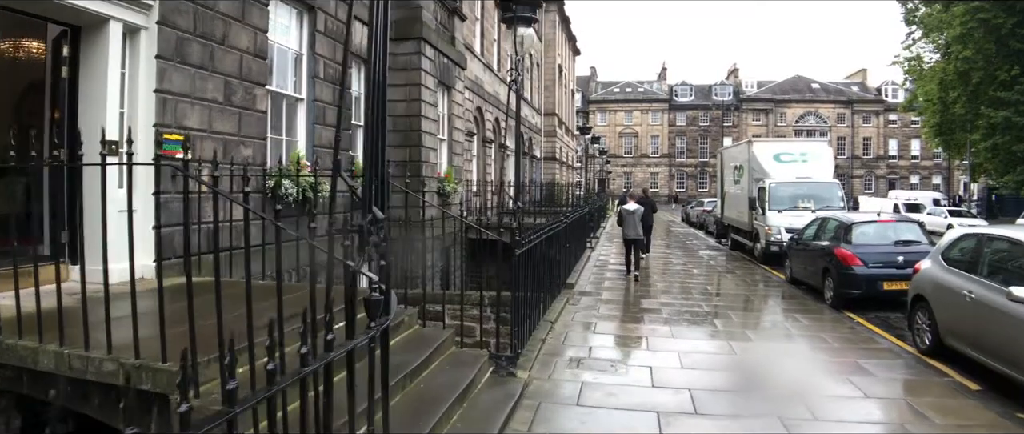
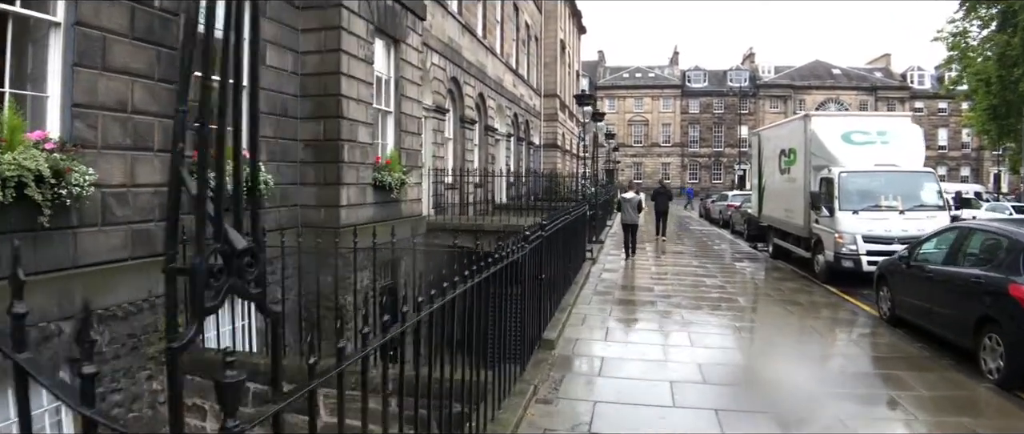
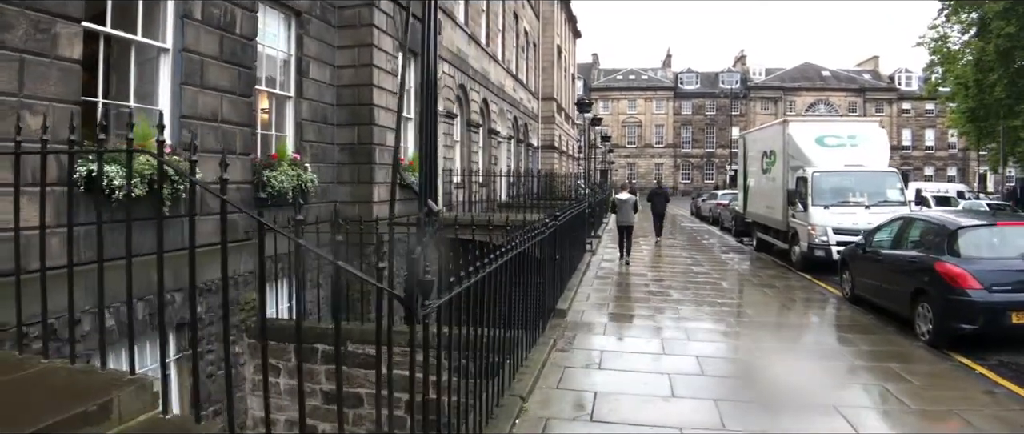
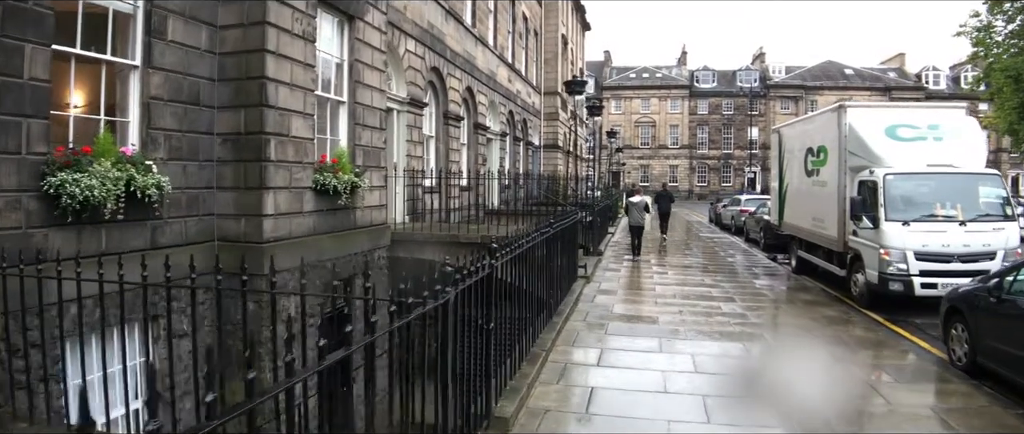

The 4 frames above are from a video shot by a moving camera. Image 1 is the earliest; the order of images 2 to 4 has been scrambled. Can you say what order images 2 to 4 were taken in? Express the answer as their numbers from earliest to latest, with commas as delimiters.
3, 2, 4
